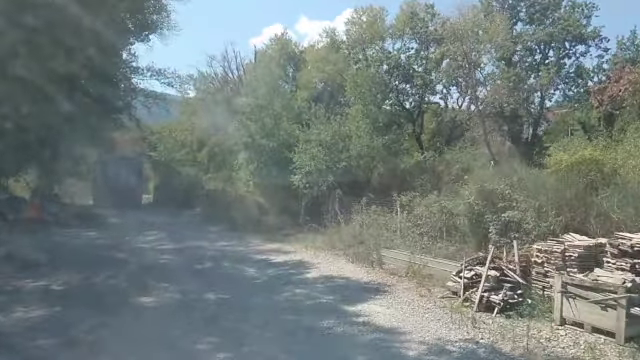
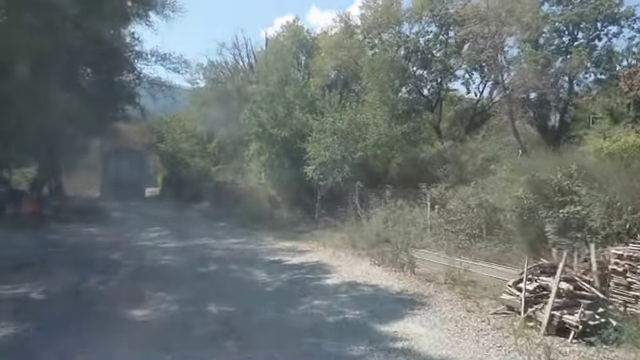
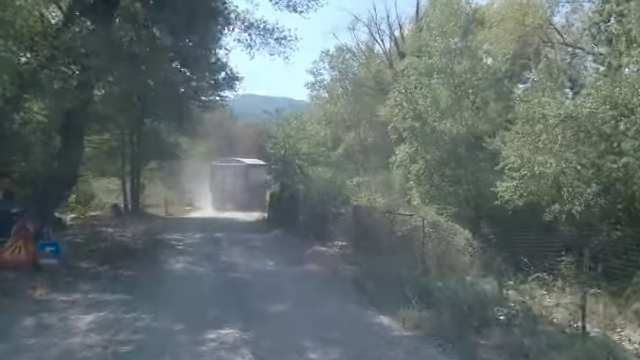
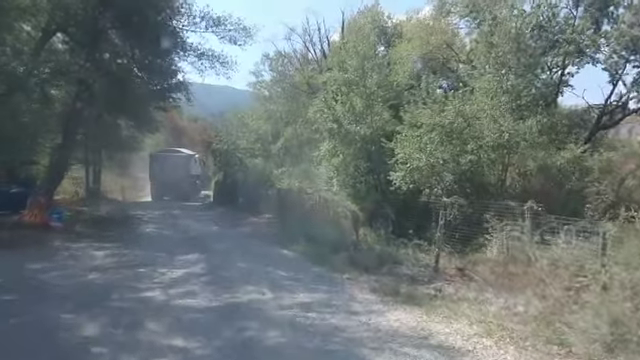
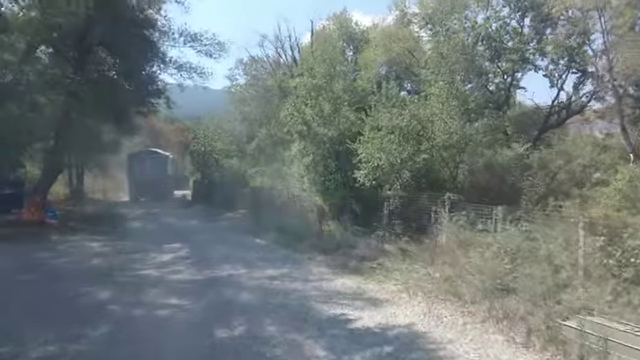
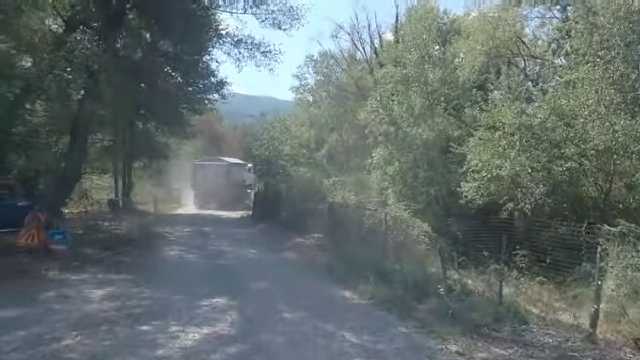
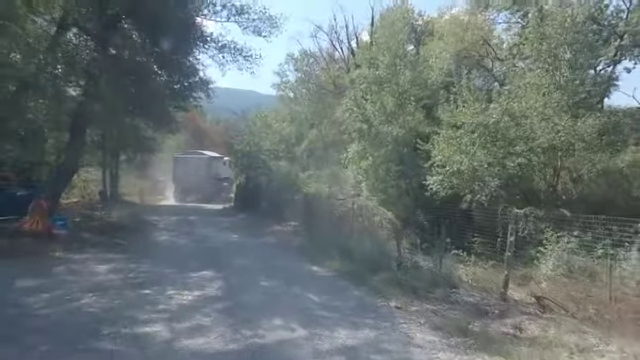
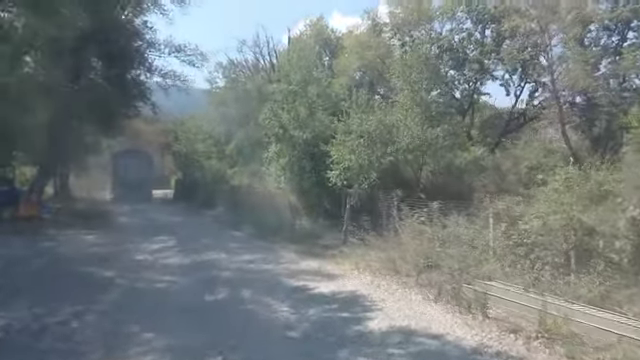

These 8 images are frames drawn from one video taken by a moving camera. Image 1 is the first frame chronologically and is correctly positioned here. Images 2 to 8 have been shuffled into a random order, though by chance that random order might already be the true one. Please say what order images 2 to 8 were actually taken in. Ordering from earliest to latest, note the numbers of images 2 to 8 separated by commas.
2, 8, 5, 4, 7, 6, 3
